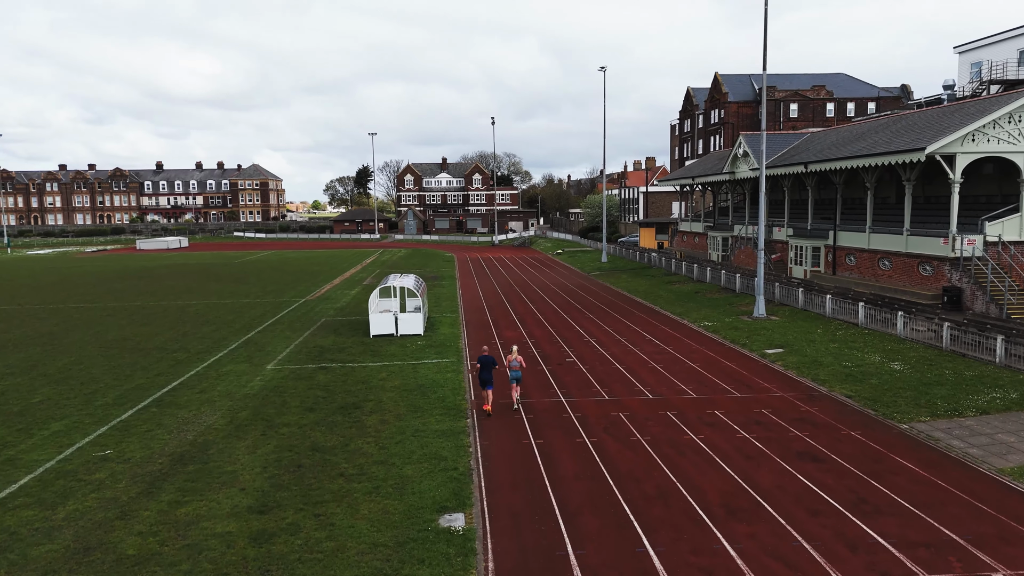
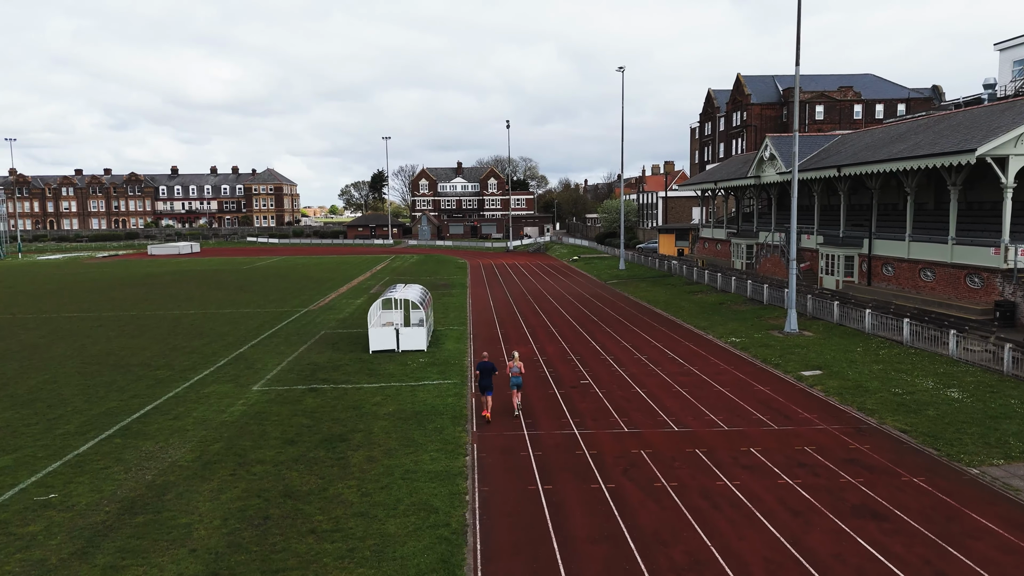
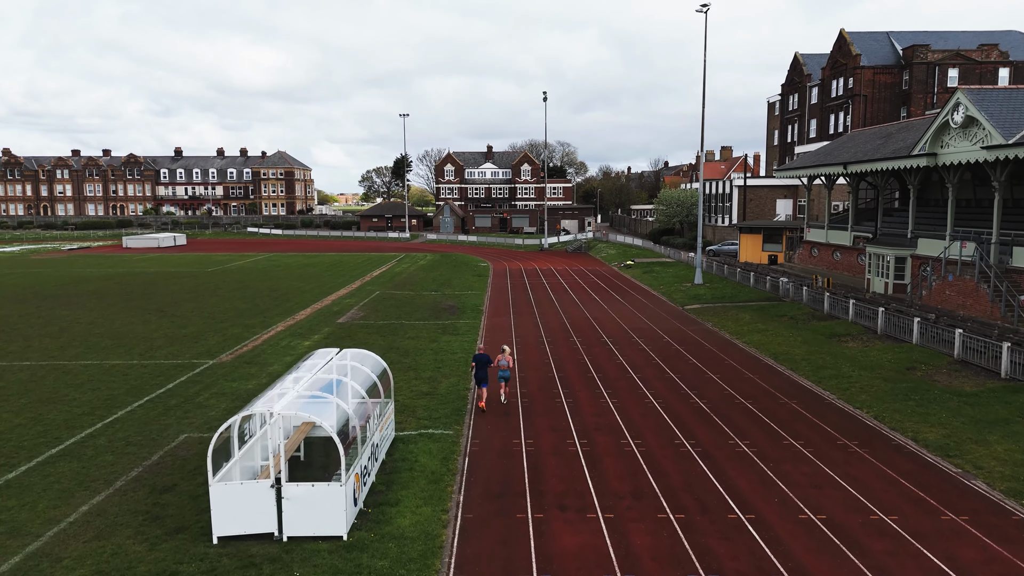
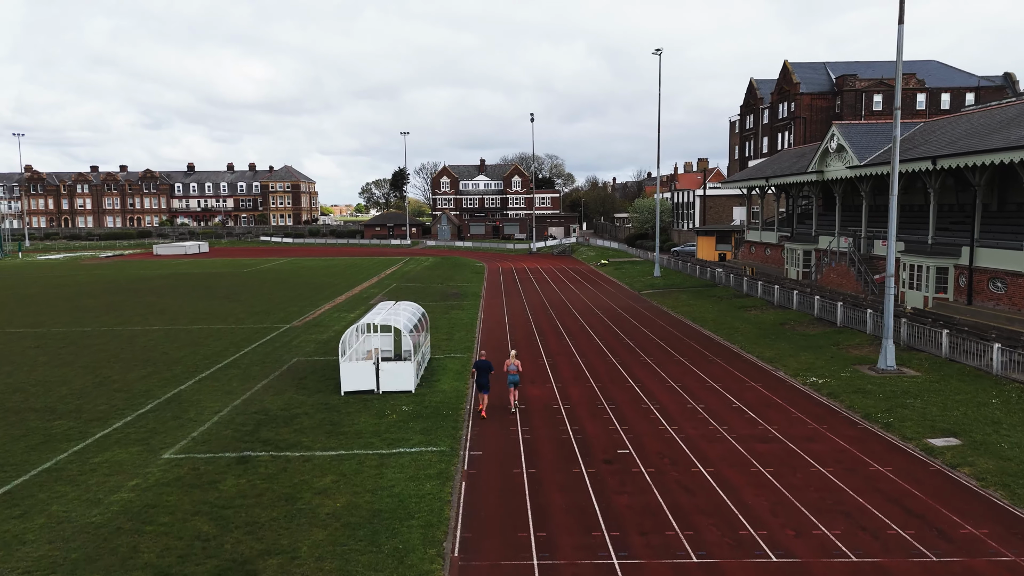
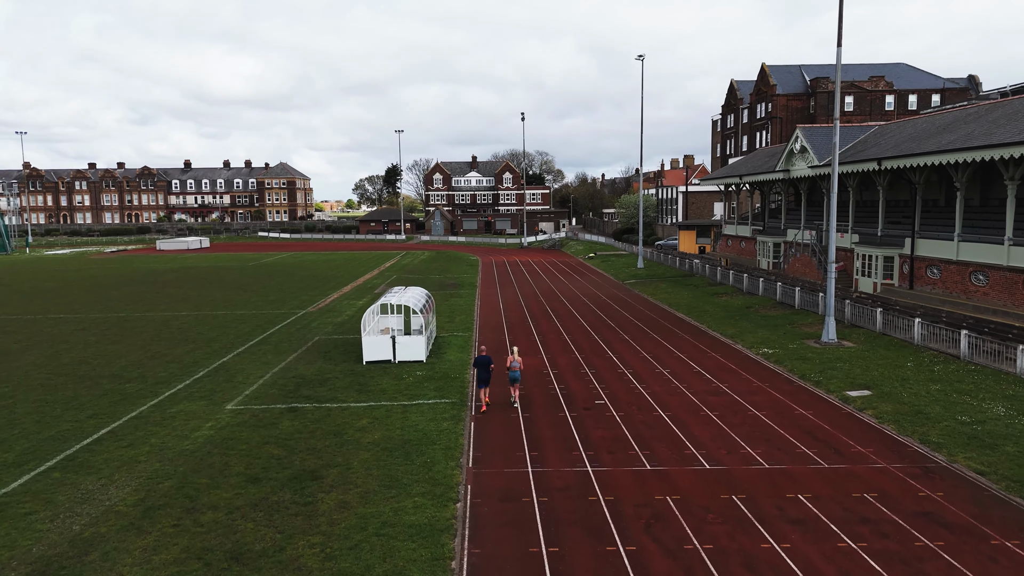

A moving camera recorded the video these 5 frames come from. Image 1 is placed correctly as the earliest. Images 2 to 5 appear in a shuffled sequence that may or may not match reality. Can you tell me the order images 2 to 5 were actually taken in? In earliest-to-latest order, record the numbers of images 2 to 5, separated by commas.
2, 5, 4, 3
